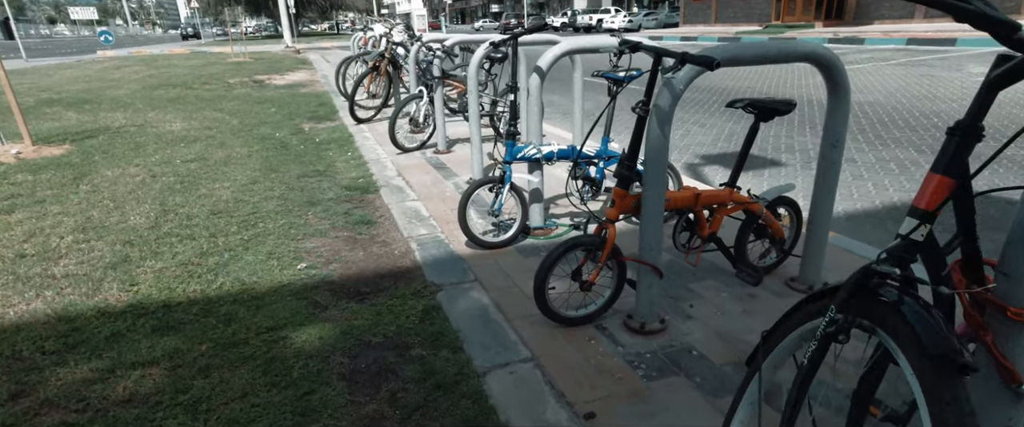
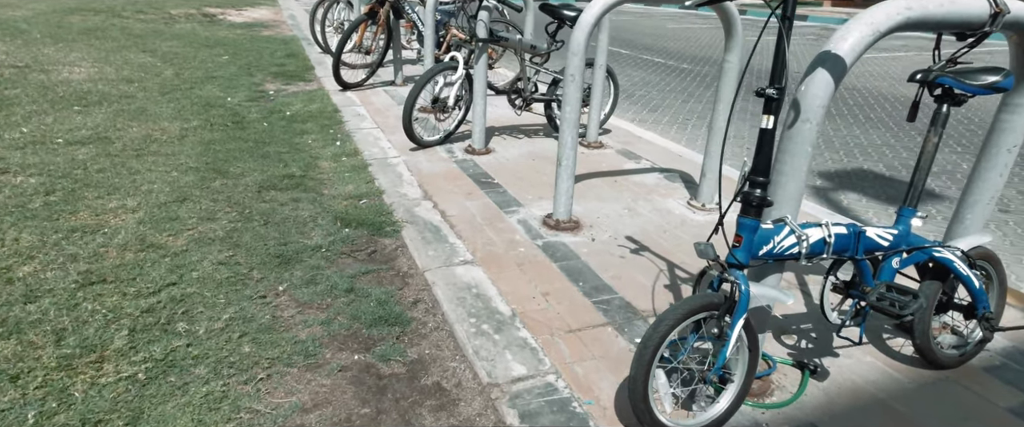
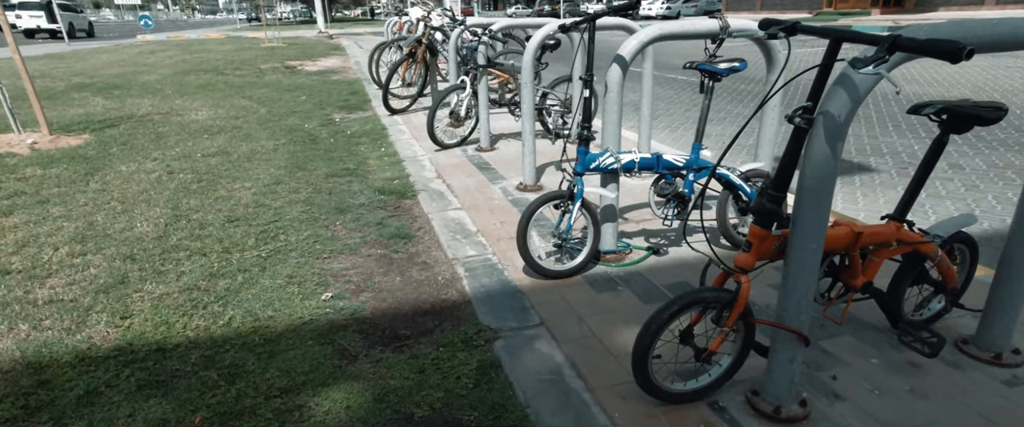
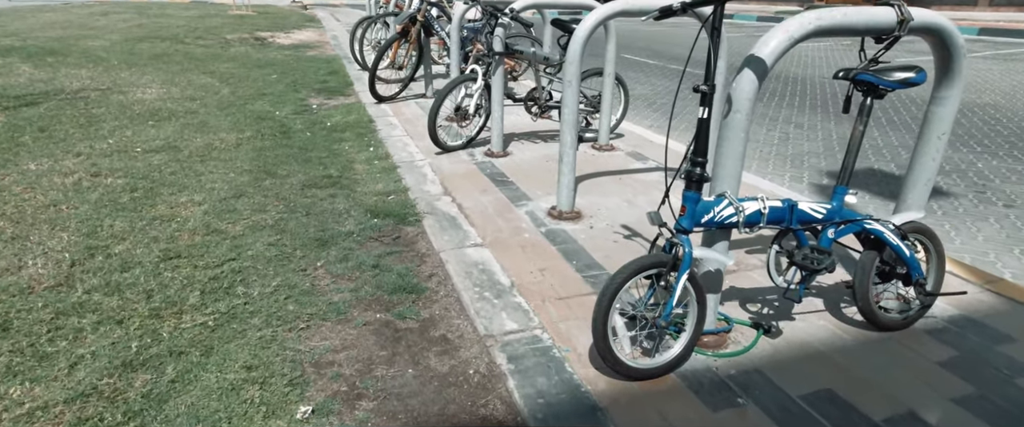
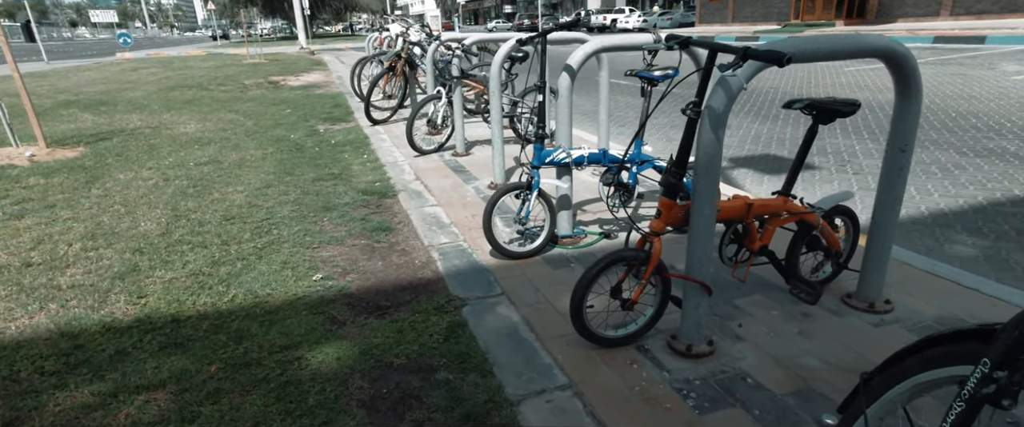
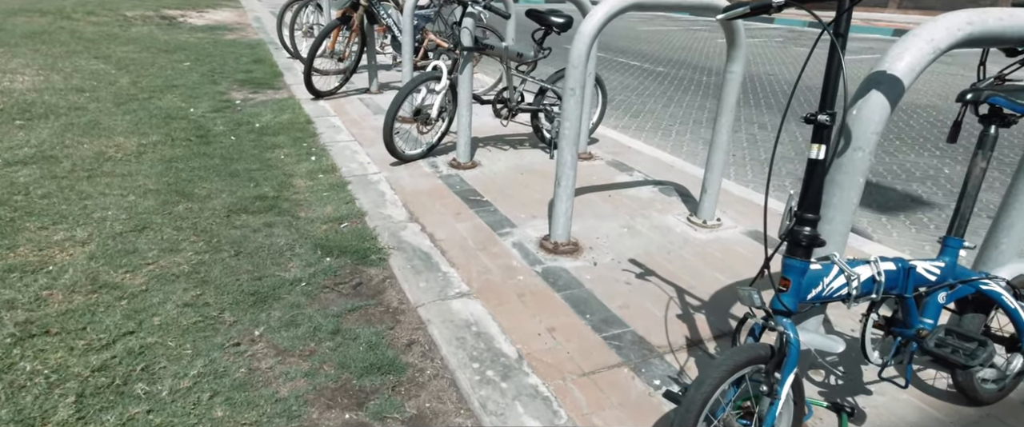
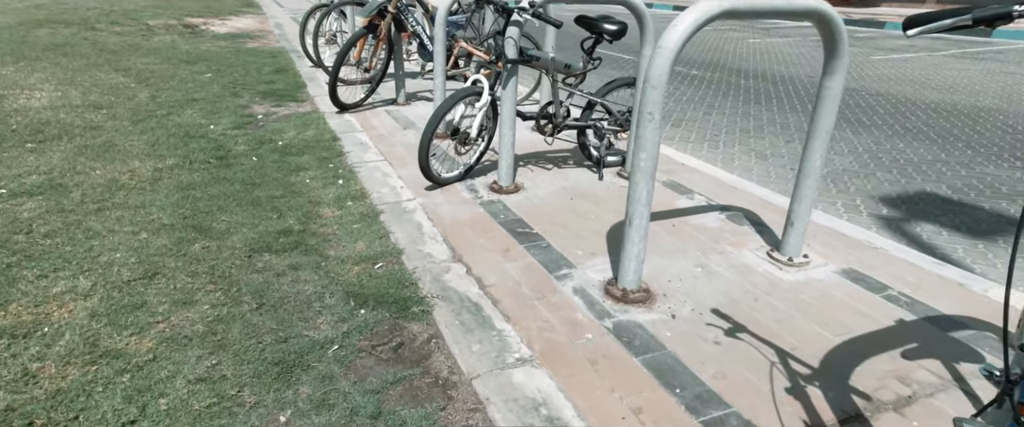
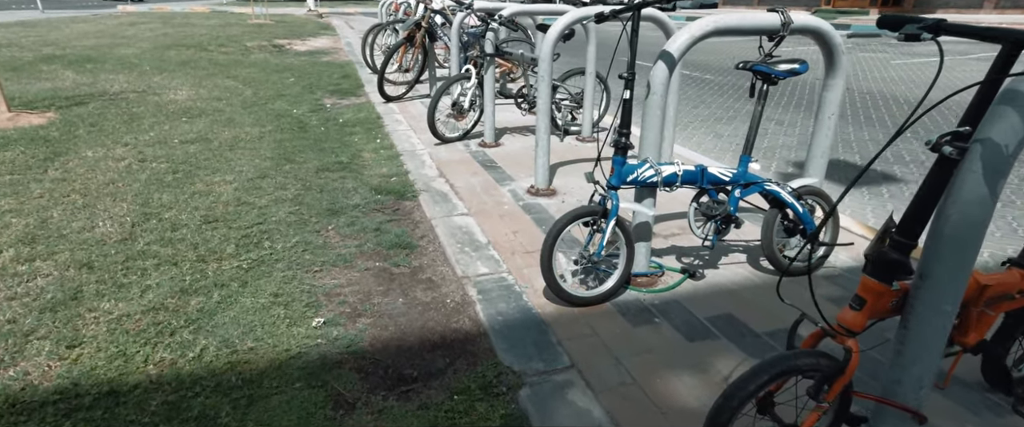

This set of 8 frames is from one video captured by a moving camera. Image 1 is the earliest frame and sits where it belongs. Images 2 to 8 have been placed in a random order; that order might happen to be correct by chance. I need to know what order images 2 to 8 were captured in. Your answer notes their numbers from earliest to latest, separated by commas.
5, 3, 8, 4, 2, 6, 7
